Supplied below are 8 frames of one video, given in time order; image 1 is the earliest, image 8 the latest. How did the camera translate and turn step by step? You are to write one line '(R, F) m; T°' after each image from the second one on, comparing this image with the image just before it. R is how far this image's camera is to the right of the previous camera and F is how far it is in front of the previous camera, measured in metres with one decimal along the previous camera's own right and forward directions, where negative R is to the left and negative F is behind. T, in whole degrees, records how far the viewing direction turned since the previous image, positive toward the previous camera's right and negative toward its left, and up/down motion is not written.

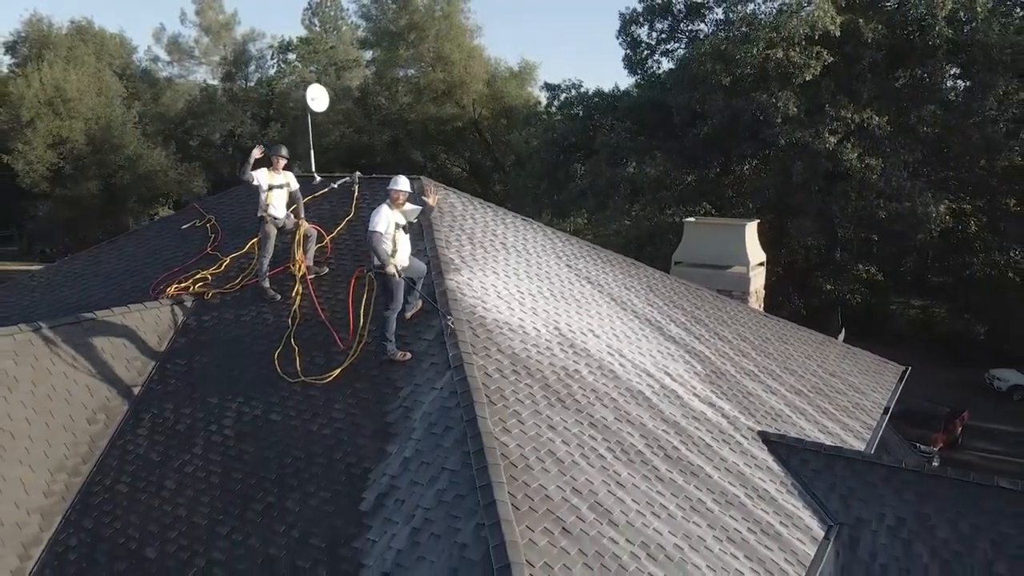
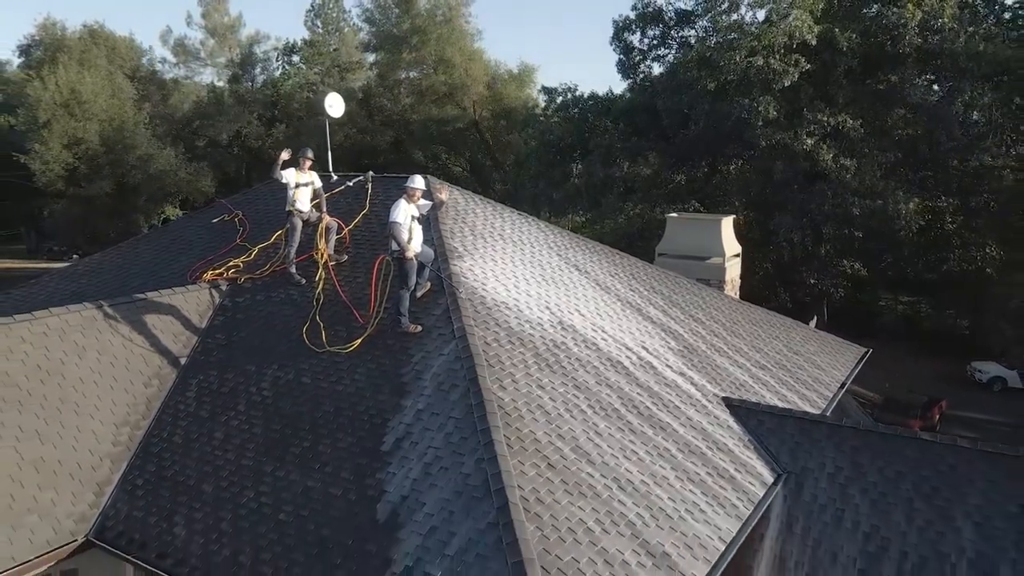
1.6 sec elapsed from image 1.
(+0.2, -1.4) m; 0°
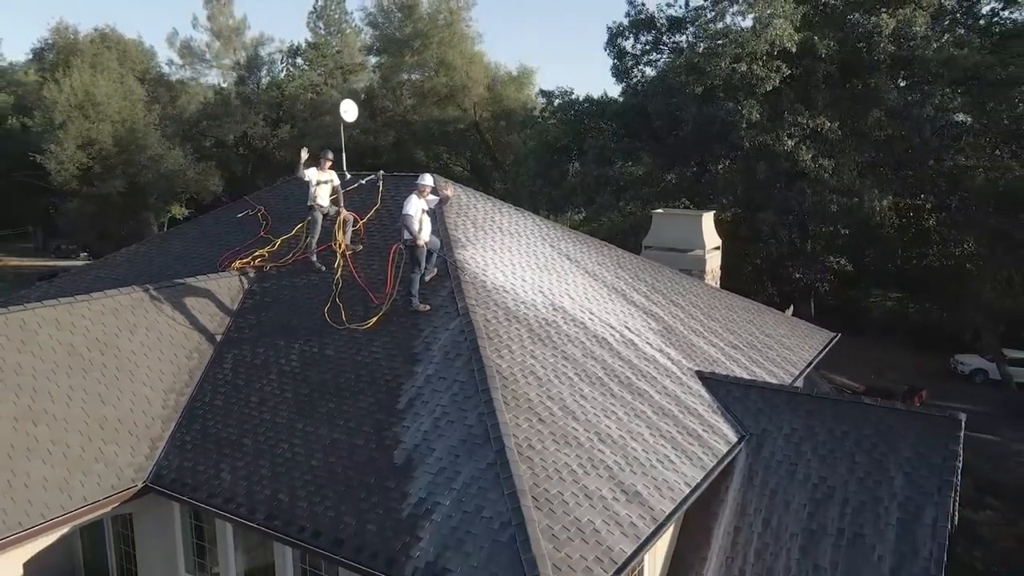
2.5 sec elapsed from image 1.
(+0.2, -1.4) m; 0°
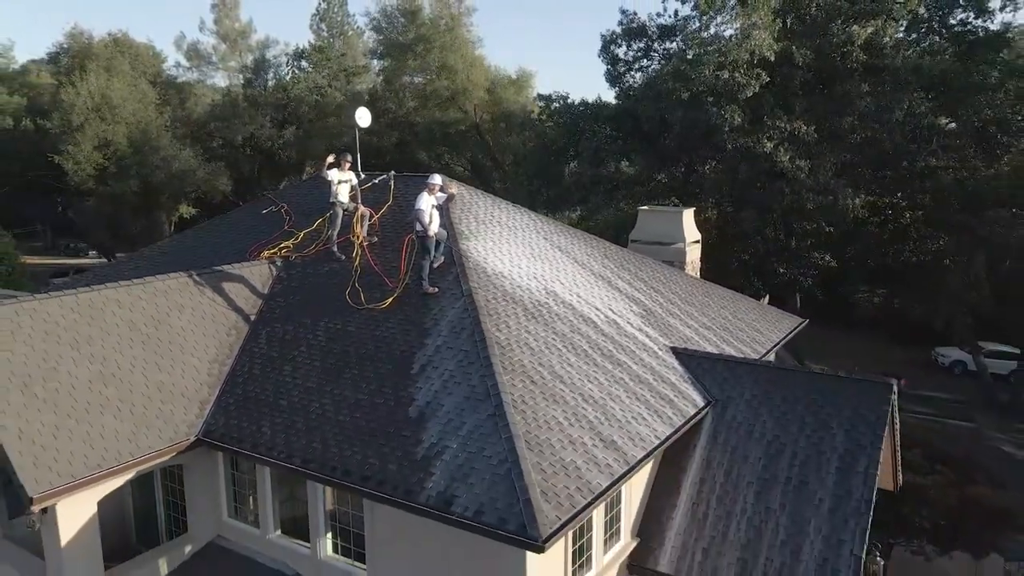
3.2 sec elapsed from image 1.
(+0.2, -1.7) m; 0°
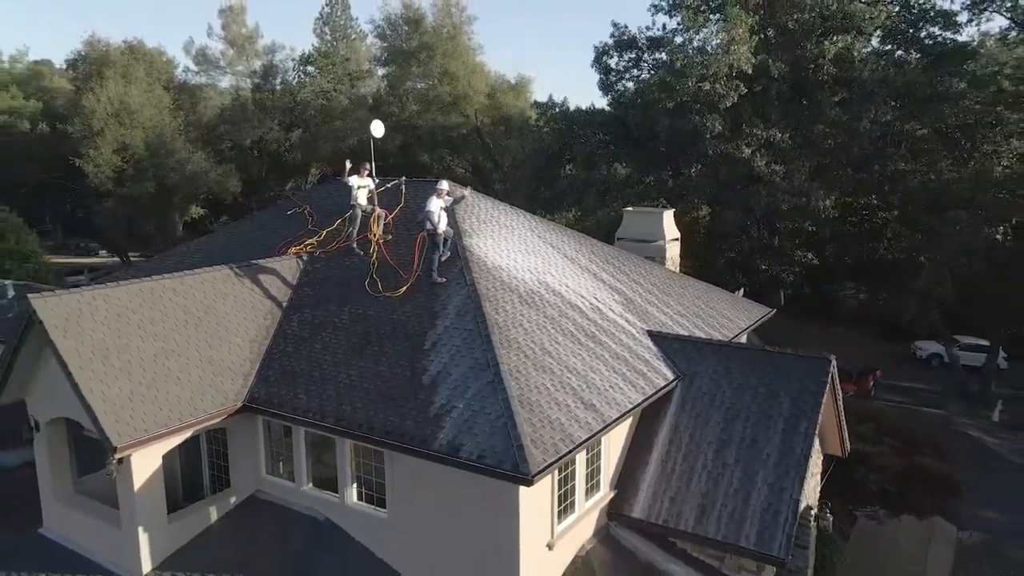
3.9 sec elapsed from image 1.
(+0.2, -2.0) m; 0°
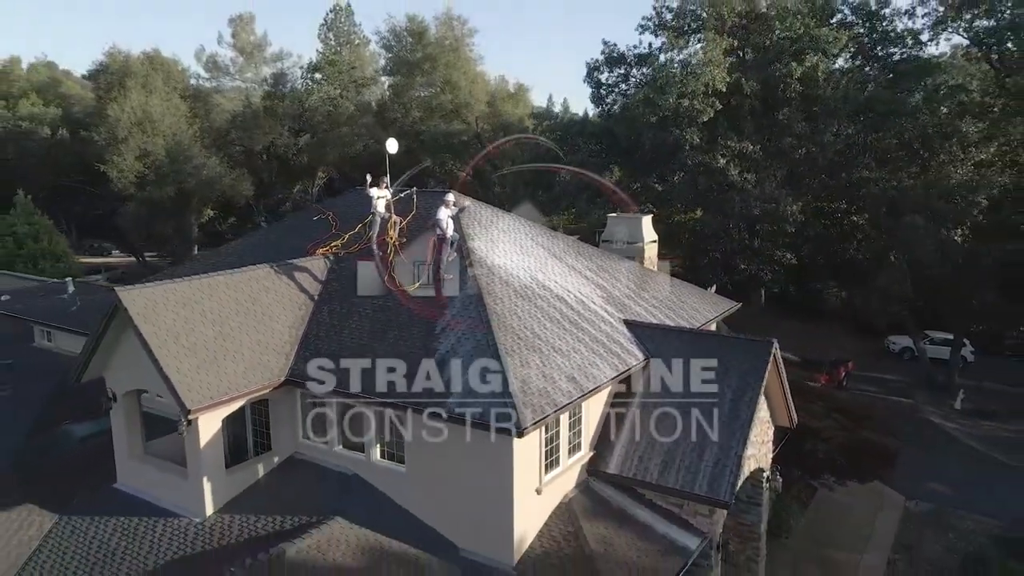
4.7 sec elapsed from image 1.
(+0.3, -2.8) m; 0°
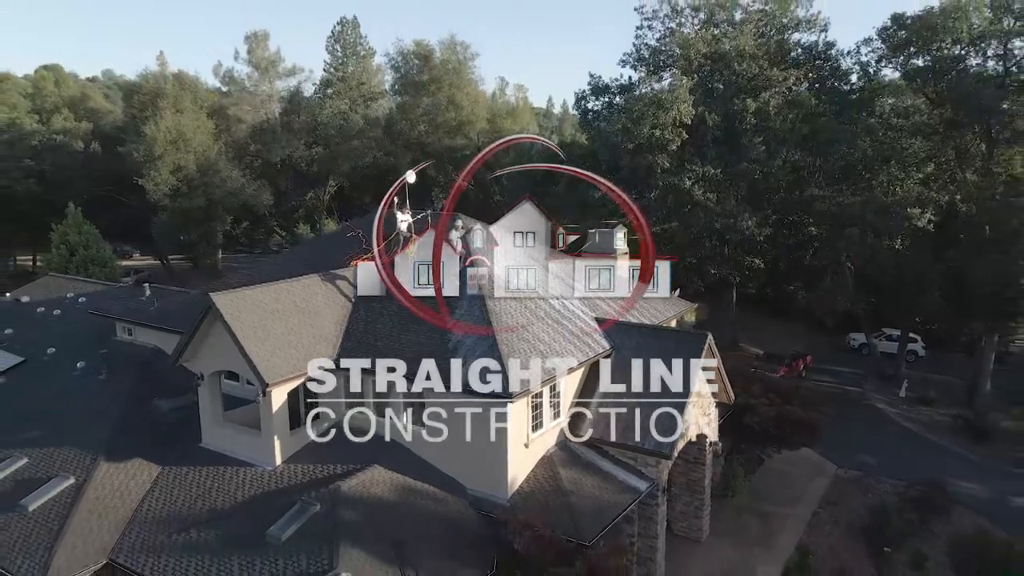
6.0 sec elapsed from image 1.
(+0.5, -4.9) m; 0°
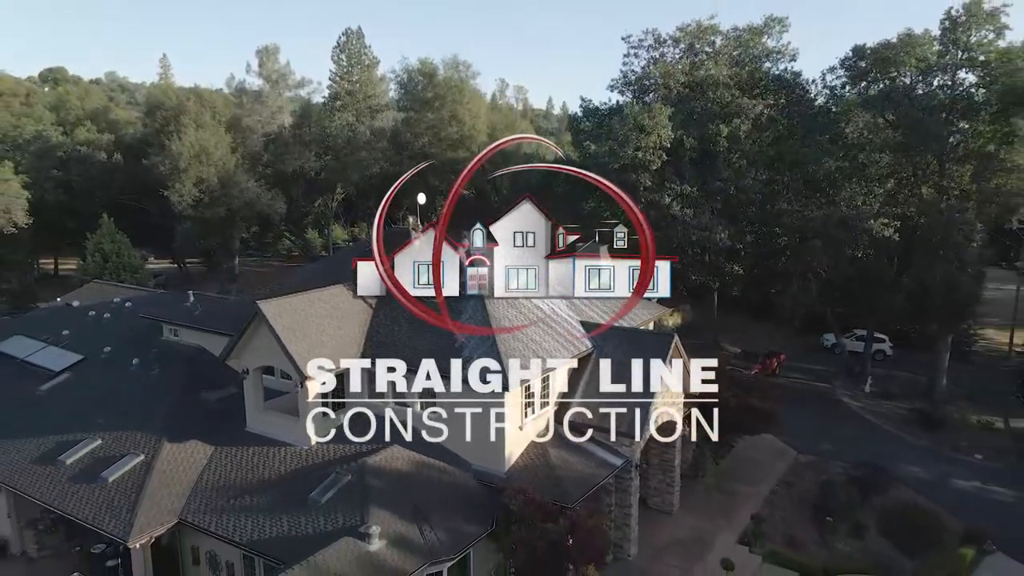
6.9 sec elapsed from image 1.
(+0.4, -3.9) m; 0°
